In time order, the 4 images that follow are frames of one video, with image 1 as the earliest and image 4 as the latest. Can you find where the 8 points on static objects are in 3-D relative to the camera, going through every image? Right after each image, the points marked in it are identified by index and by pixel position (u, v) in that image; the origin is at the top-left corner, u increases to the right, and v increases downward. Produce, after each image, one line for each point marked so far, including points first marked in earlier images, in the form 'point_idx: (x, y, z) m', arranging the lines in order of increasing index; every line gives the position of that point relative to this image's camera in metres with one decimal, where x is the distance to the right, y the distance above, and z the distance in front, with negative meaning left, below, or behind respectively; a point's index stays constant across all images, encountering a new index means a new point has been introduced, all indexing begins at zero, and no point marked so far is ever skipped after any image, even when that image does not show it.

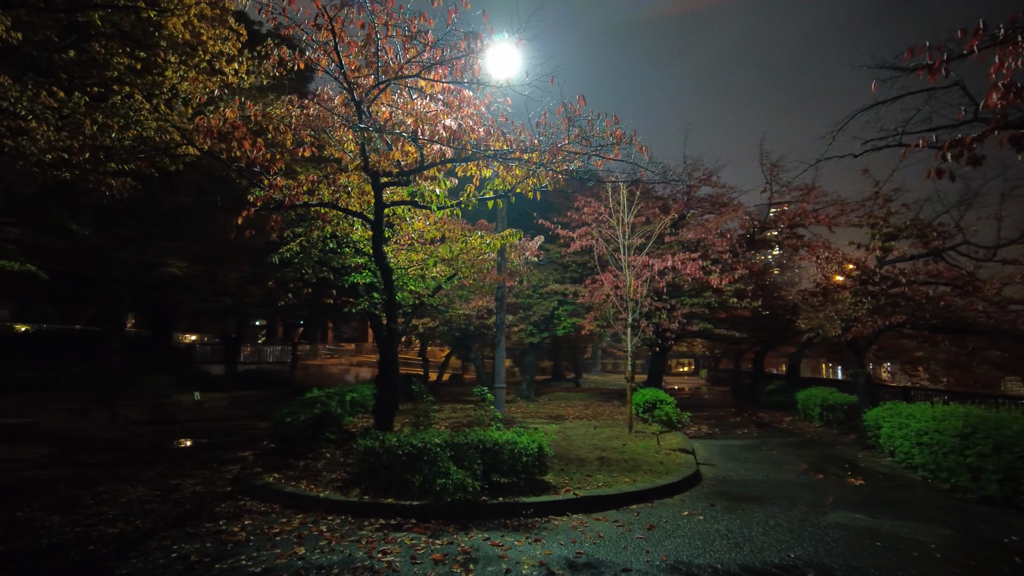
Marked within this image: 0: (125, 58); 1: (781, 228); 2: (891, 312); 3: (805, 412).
0: (-5.9, +3.5, +10.2) m
1: (+7.5, +1.7, +18.6) m
2: (+7.7, -0.5, +13.5) m
3: (+7.8, -3.3, +17.8) m
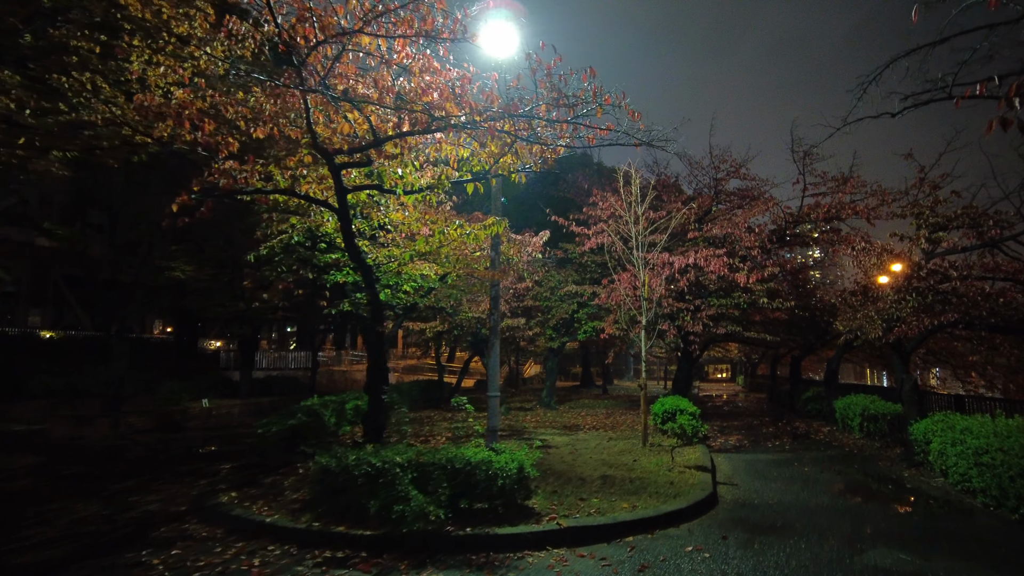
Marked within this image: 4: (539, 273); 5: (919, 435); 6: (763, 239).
0: (-6.1, +3.5, +9.4) m
1: (+7.8, +1.7, +17.1) m
2: (+7.7, -0.4, +12.0) m
3: (+8.1, -3.3, +16.3) m
4: (+0.7, +0.5, +20.1) m
5: (+6.4, -2.3, +10.4) m
6: (+6.3, +1.2, +16.7) m
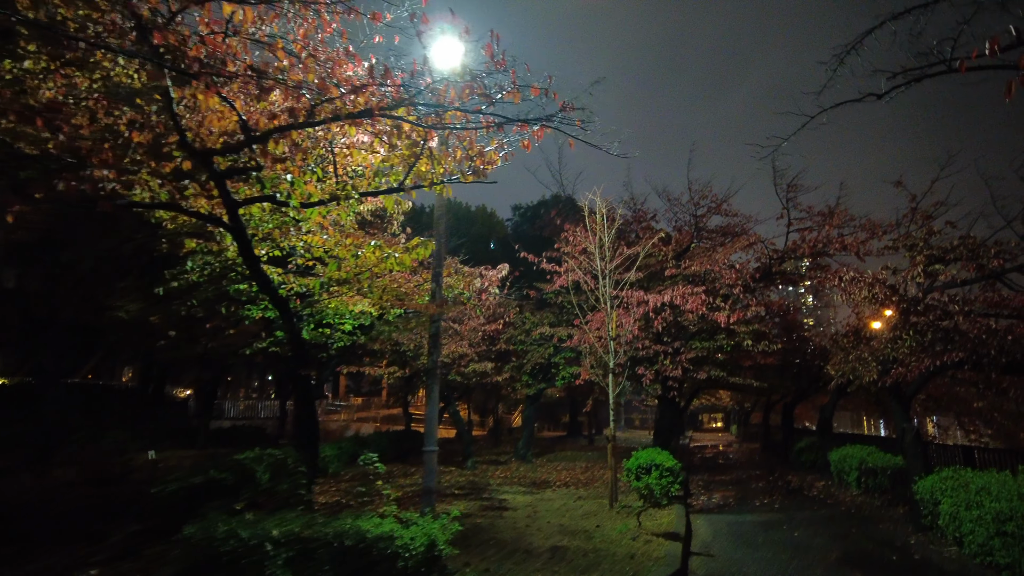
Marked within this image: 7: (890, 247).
0: (-6.8, +3.0, +8.3) m
1: (+6.9, +0.7, +15.9) m
2: (+6.9, -1.0, +10.7) m
3: (+7.3, -4.2, +14.8) m
4: (-0.1, -0.7, +18.8) m
5: (+5.6, -2.8, +9.0) m
6: (+5.4, +0.3, +15.5) m
7: (+7.6, +0.8, +13.4) m
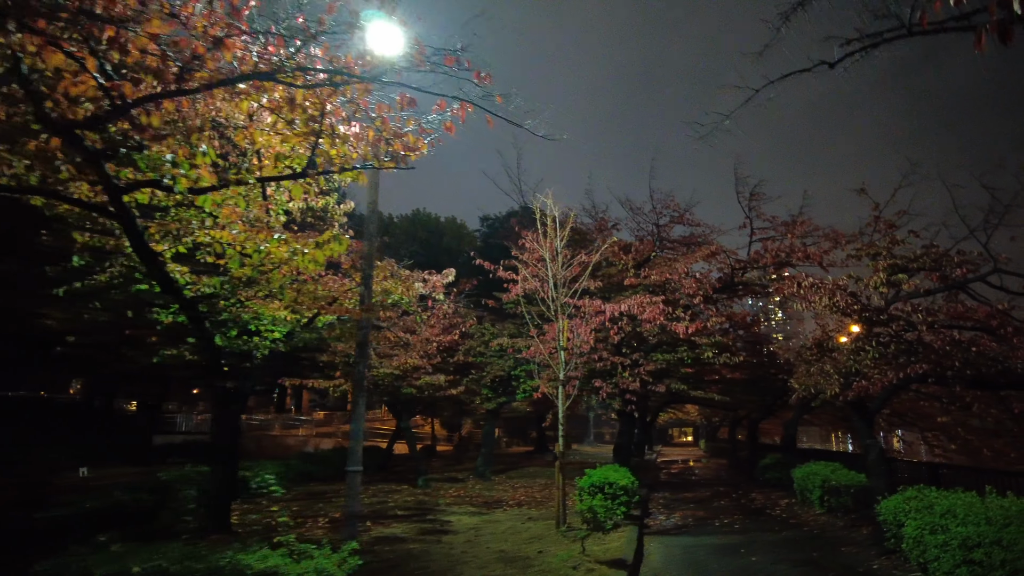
0: (-7.6, +3.1, +7.4) m
1: (+5.9, +0.5, +15.5) m
2: (+6.1, -1.1, +10.2) m
3: (+6.2, -4.4, +14.3) m
4: (-1.3, -1.0, +18.1) m
5: (+4.8, -2.9, +8.5) m
6: (+4.4, 0.0, +15.0) m
7: (+6.6, +0.6, +13.0) m
